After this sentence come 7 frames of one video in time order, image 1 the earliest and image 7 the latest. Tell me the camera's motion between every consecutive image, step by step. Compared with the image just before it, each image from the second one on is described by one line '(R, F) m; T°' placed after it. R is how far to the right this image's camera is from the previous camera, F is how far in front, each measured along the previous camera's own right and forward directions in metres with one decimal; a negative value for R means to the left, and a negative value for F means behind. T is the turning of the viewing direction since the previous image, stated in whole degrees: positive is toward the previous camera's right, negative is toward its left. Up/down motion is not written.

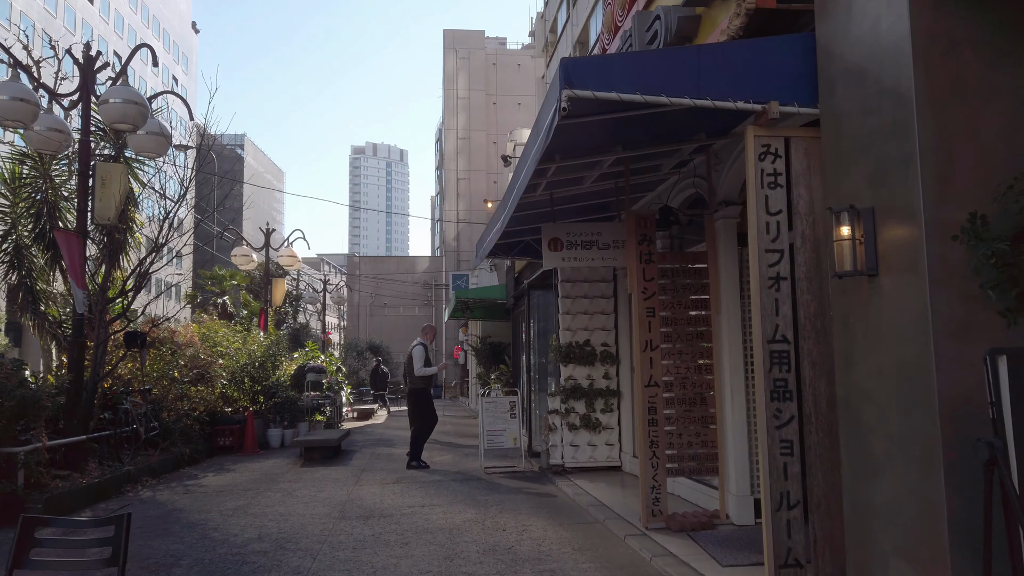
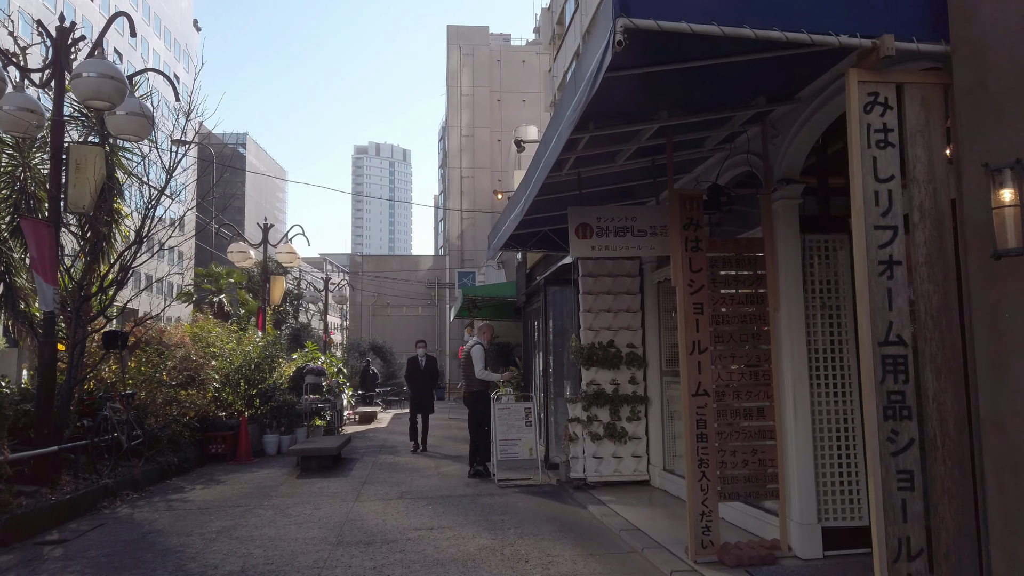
(-0.2, +0.9) m; 0°
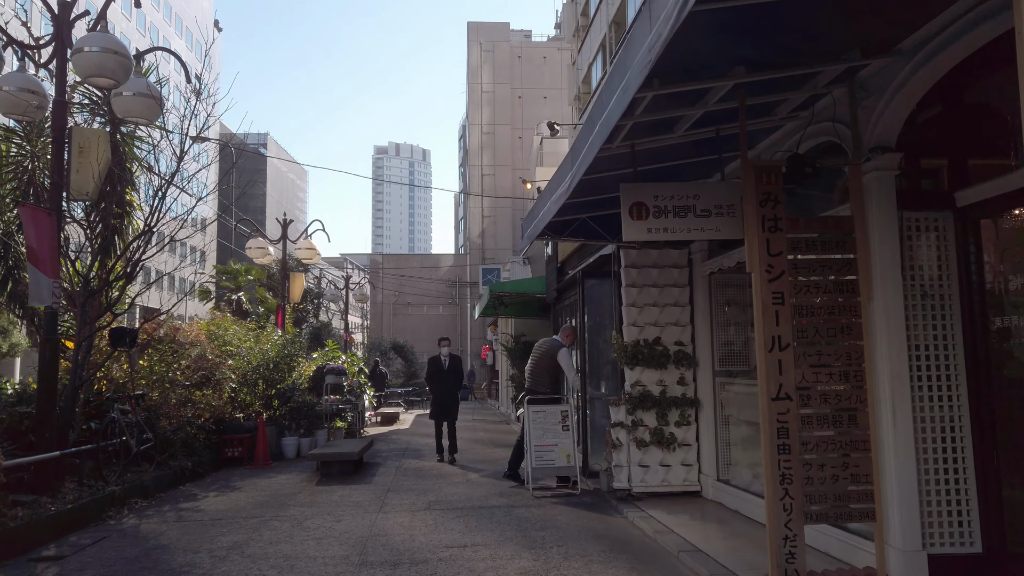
(-0.2, +0.7) m; -2°
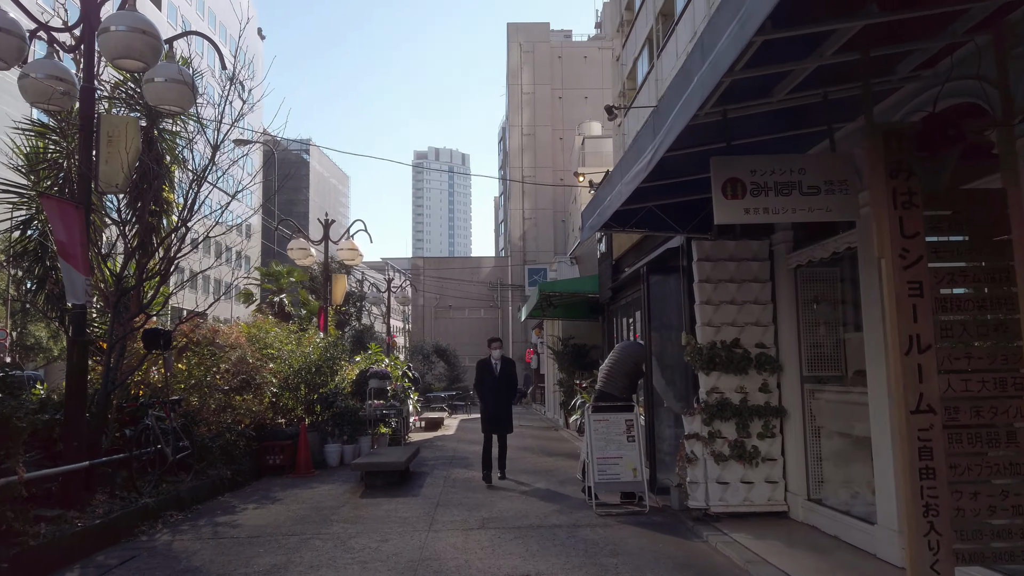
(-0.2, +0.7) m; -3°
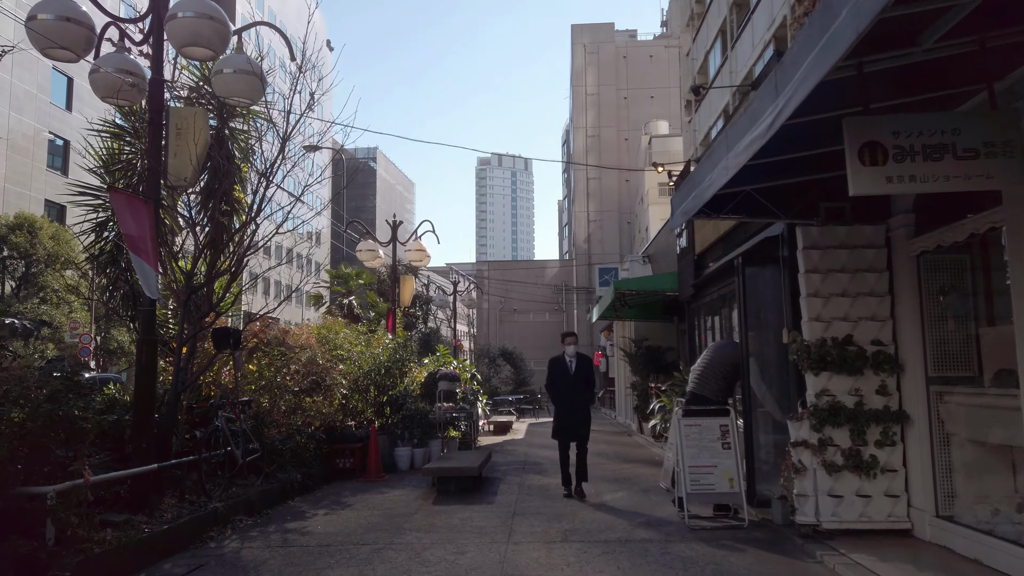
(-0.2, +0.5) m; -5°
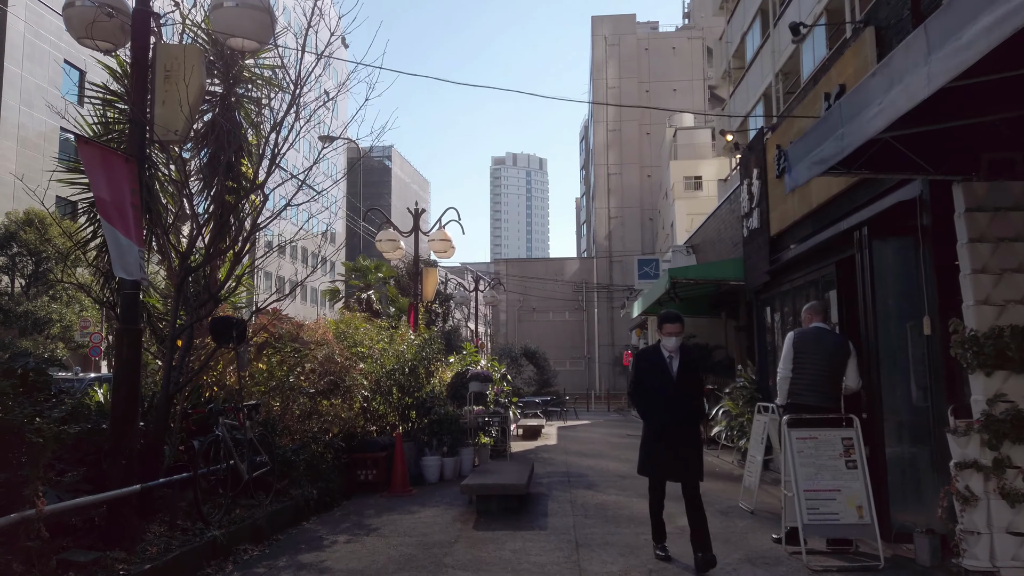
(-0.4, +1.4) m; -1°
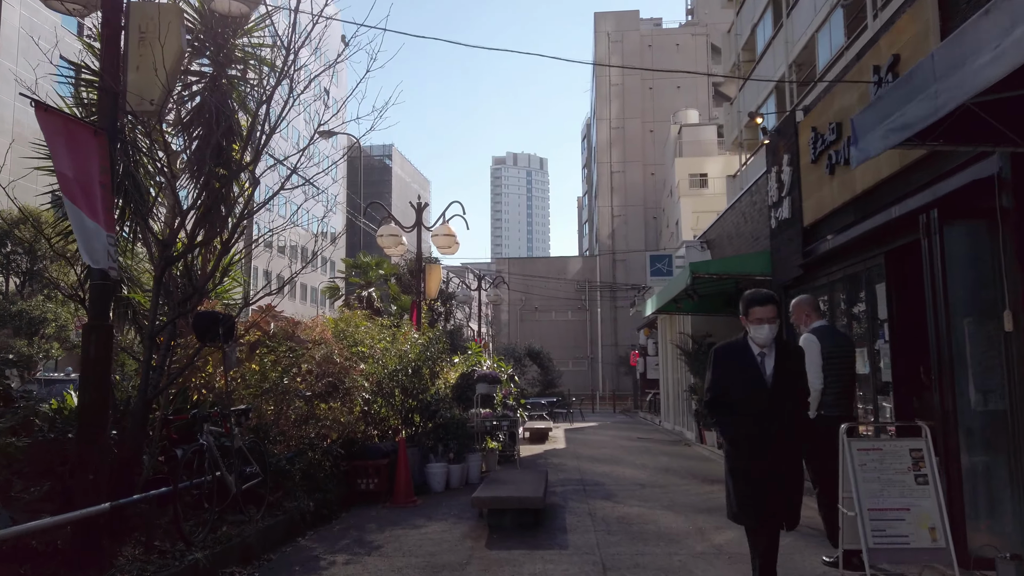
(-0.1, +0.7) m; 0°
